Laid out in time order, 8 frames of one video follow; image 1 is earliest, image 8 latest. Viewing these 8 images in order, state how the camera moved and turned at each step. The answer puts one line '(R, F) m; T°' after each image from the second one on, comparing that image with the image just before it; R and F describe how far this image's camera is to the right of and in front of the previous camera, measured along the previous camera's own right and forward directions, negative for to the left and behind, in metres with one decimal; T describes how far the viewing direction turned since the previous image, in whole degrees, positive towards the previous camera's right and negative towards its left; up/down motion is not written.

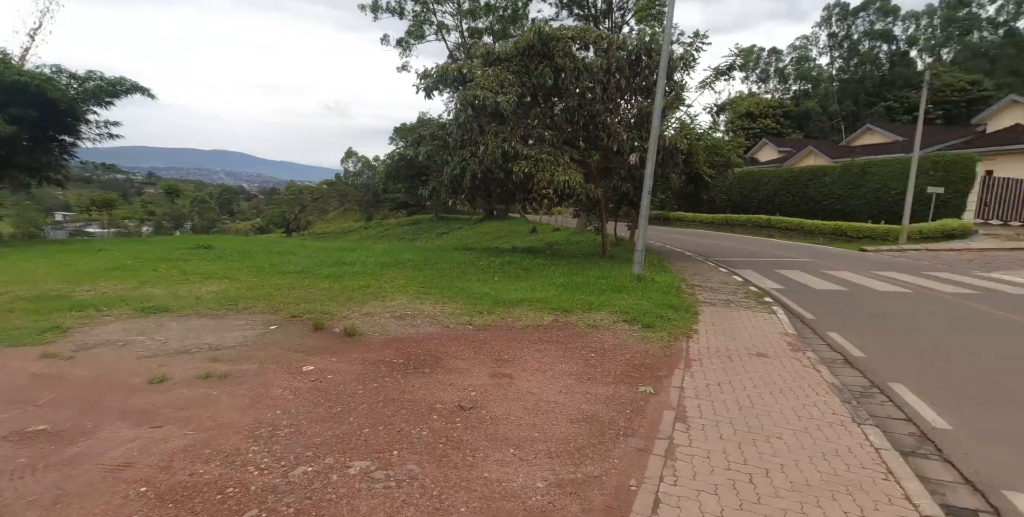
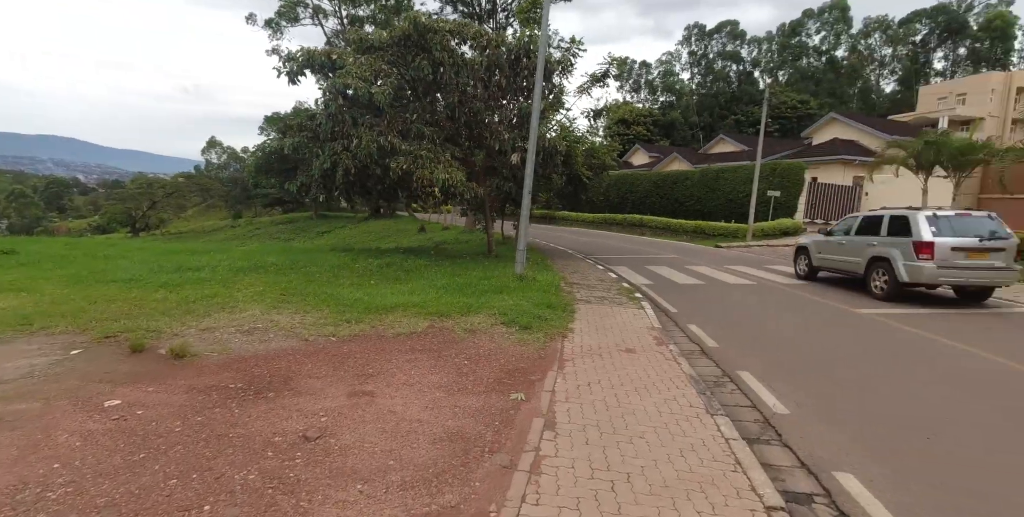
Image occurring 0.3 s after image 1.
(+0.2, +0.3) m; +12°
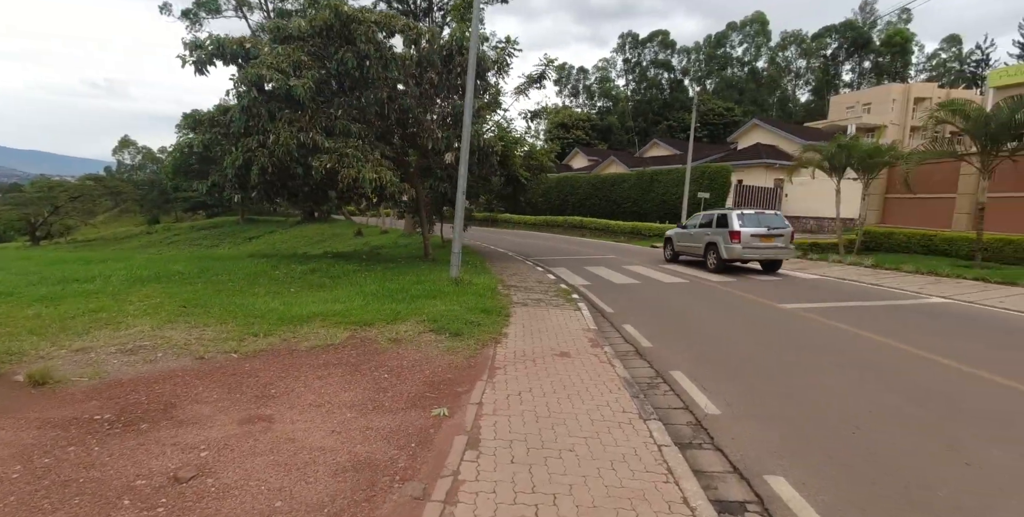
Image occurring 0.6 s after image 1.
(+0.2, +0.4) m; +6°
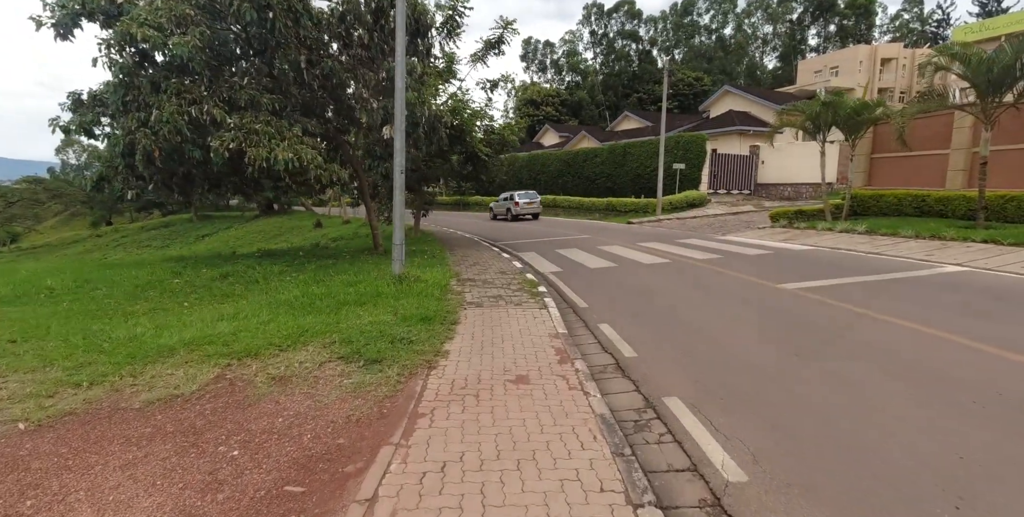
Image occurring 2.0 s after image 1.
(+0.5, +1.8) m; +2°
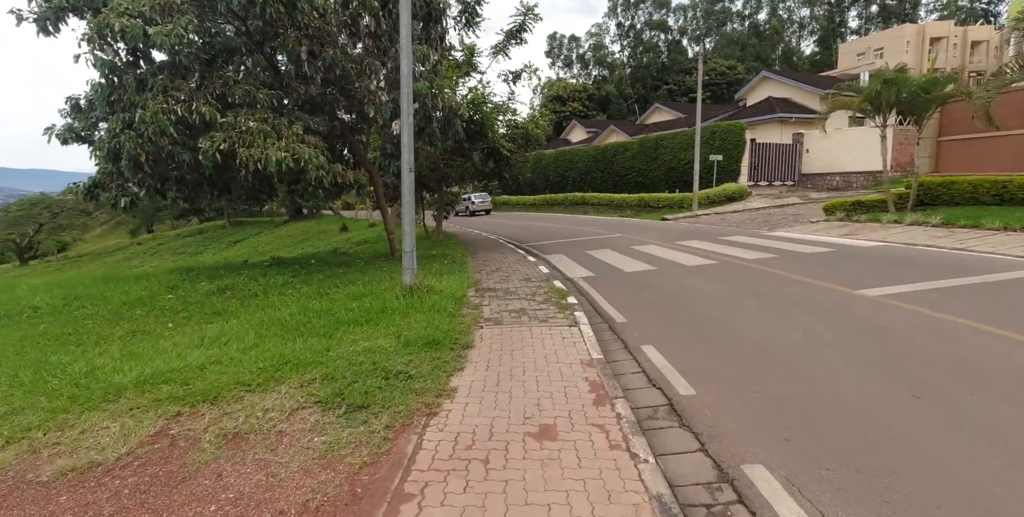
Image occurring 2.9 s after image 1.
(+0.1, +1.1) m; -3°
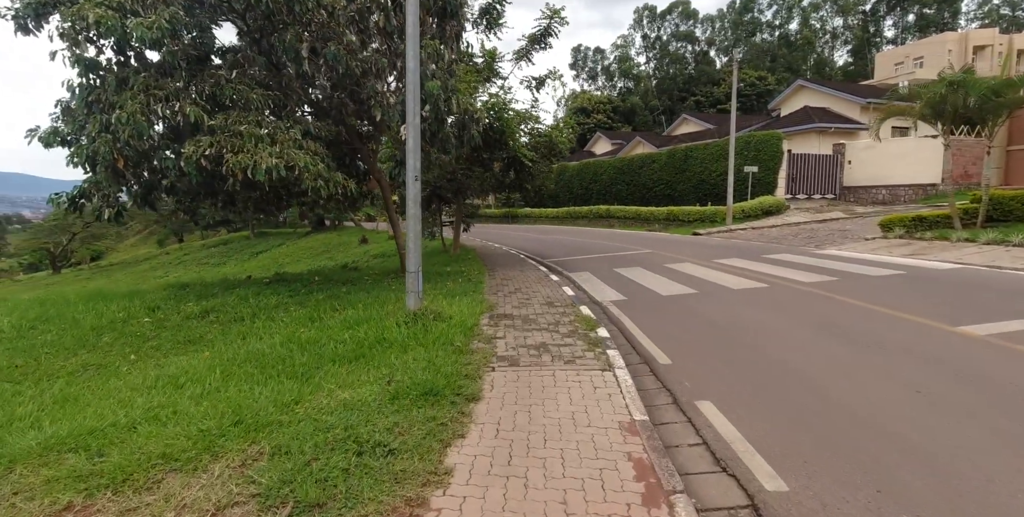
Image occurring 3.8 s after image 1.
(0.0, +1.2) m; -3°
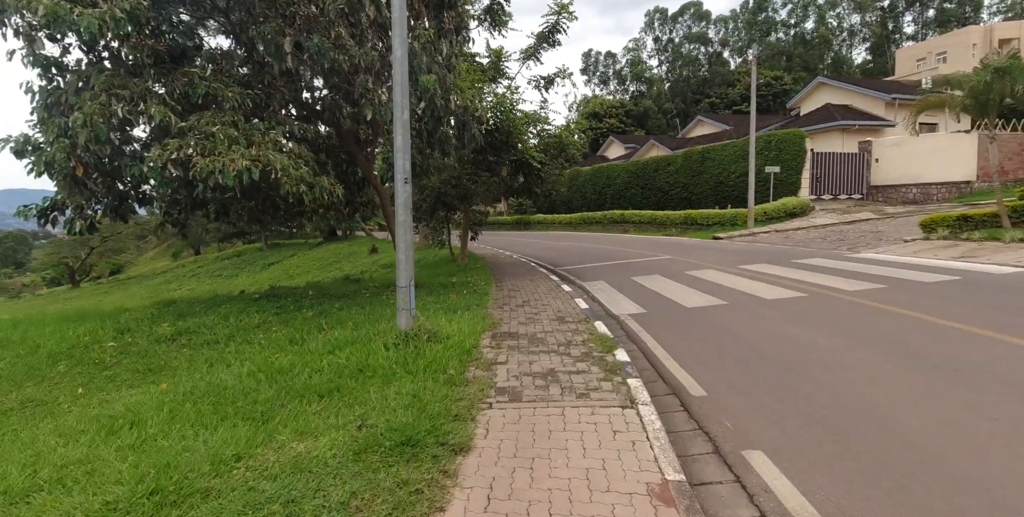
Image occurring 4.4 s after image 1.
(+0.1, +0.9) m; -2°
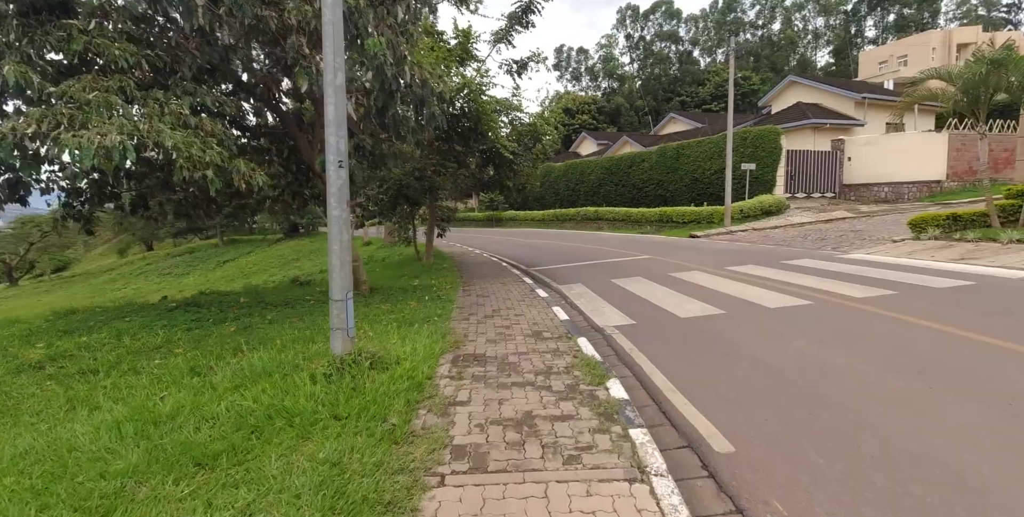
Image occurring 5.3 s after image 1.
(0.0, +1.3) m; +3°
